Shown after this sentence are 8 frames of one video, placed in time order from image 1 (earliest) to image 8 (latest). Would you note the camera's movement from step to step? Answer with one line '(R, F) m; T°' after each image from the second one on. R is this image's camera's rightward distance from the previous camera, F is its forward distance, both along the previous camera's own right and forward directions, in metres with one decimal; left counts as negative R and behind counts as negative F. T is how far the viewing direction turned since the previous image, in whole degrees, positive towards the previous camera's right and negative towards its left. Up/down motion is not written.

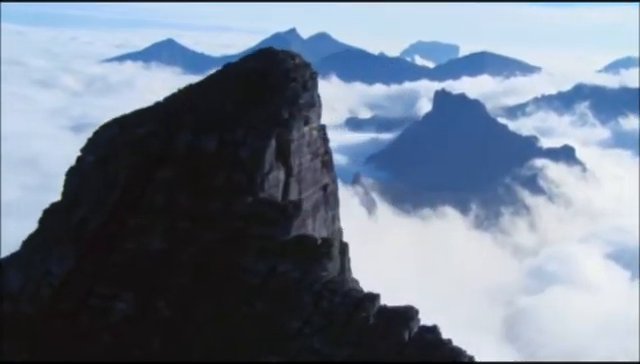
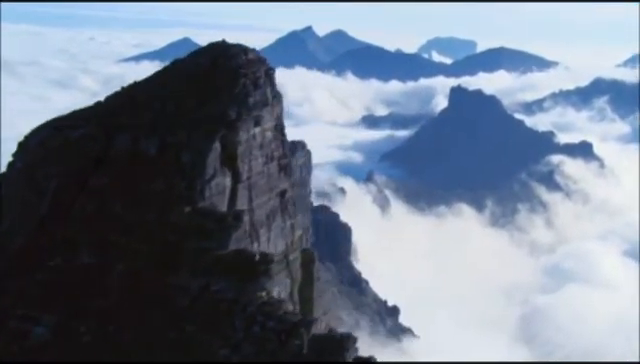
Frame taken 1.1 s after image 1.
(+1.7, +2.2) m; -1°
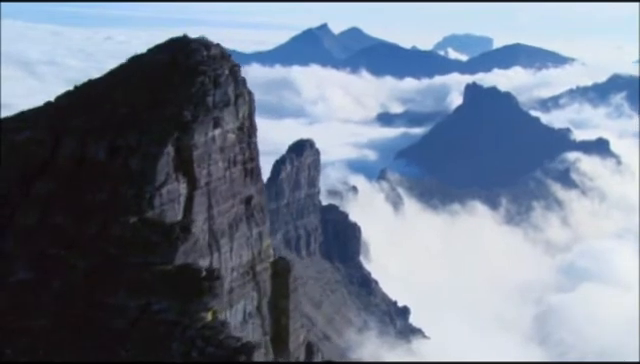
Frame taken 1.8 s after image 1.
(+1.3, +1.8) m; -1°
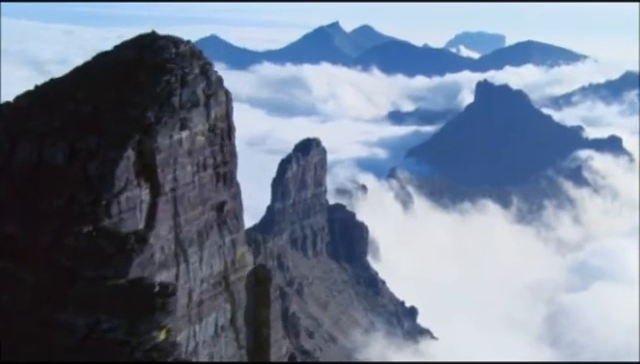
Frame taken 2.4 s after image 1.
(+0.9, +1.3) m; -1°
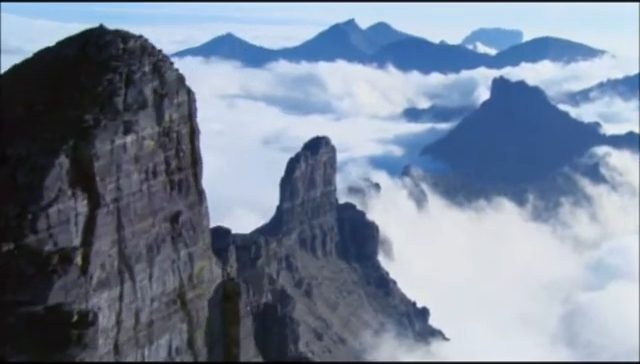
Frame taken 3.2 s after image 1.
(+1.2, +1.9) m; -1°
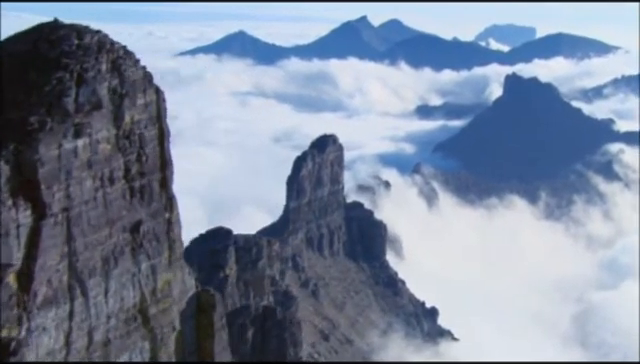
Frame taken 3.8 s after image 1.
(+0.8, +1.5) m; -1°
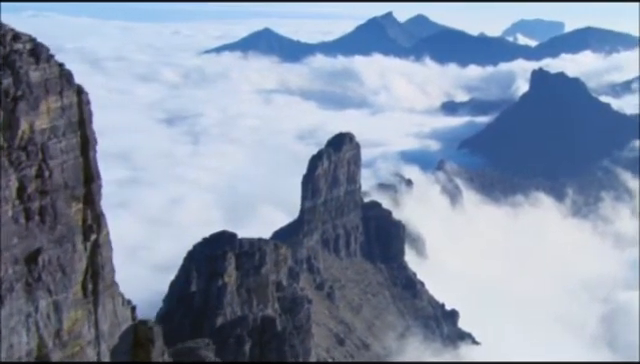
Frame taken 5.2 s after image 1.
(+1.6, +3.2) m; -2°
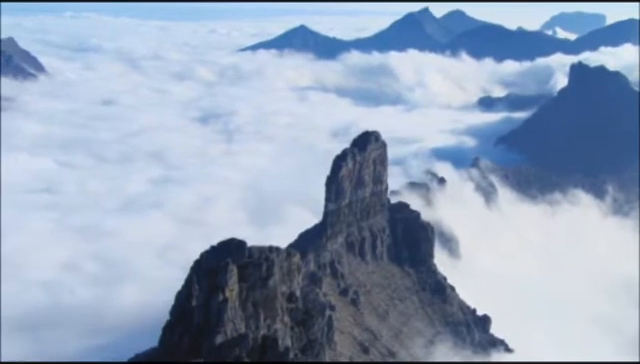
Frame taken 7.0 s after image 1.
(+1.9, +4.7) m; -3°
